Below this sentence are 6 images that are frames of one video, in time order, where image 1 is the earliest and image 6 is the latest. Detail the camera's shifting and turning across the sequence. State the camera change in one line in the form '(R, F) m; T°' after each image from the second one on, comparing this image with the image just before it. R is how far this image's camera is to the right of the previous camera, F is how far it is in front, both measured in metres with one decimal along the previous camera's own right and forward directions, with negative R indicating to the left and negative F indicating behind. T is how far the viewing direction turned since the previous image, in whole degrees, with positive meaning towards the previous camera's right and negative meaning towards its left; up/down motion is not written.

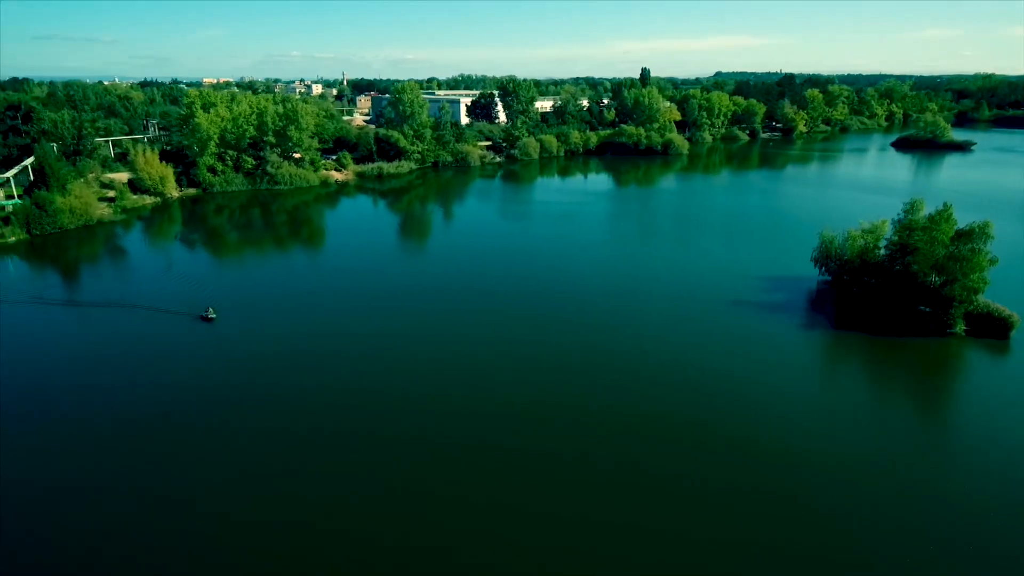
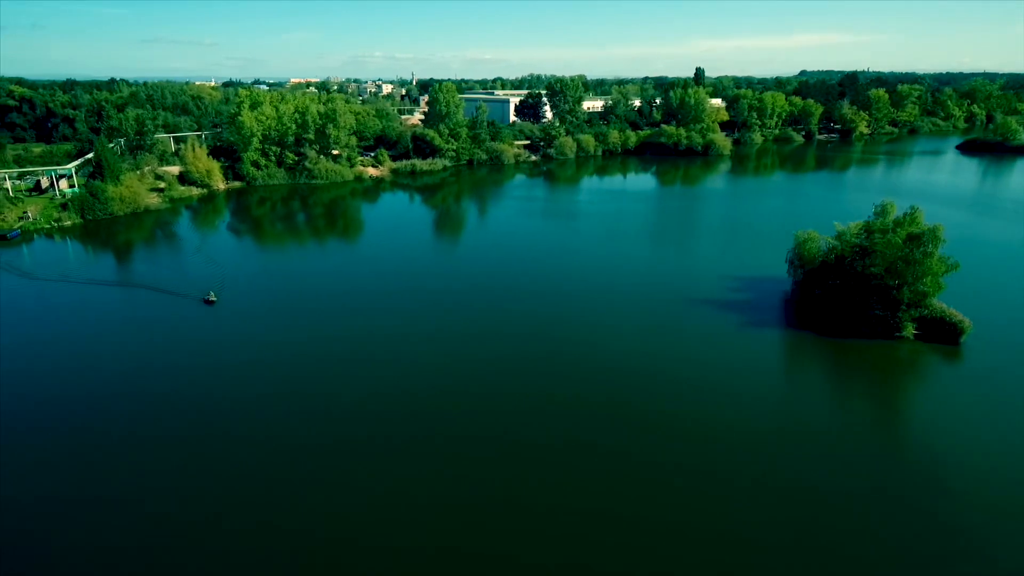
(+2.3, -0.5) m; -6°
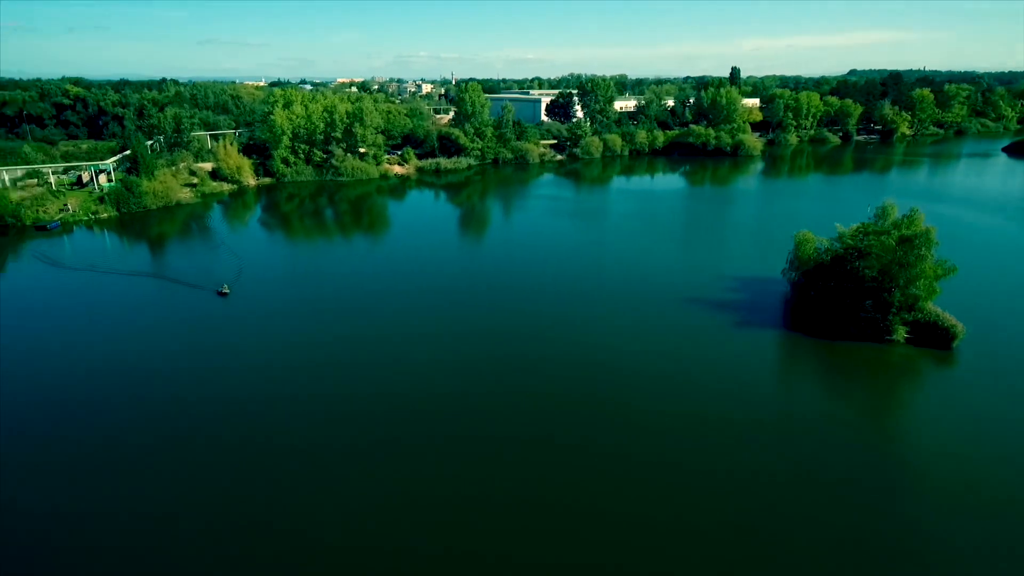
(+0.9, -0.2) m; -3°
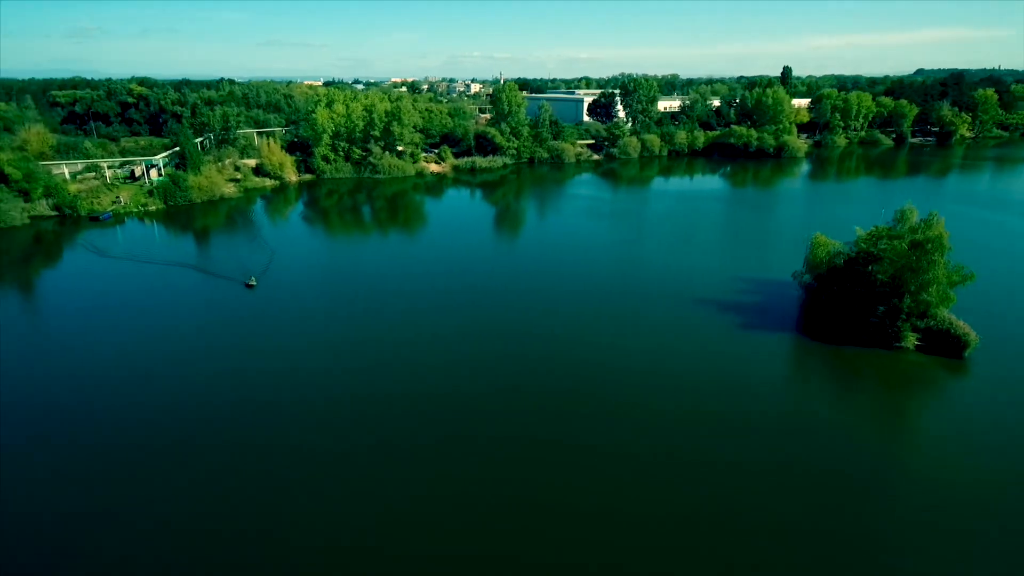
(+0.8, -0.2) m; -4°
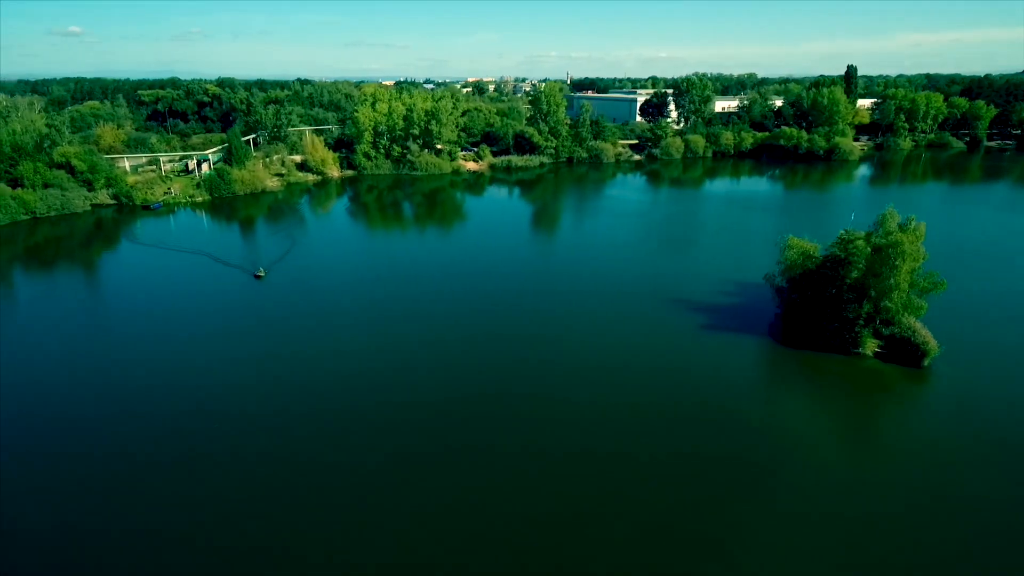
(+2.0, -0.3) m; -6°
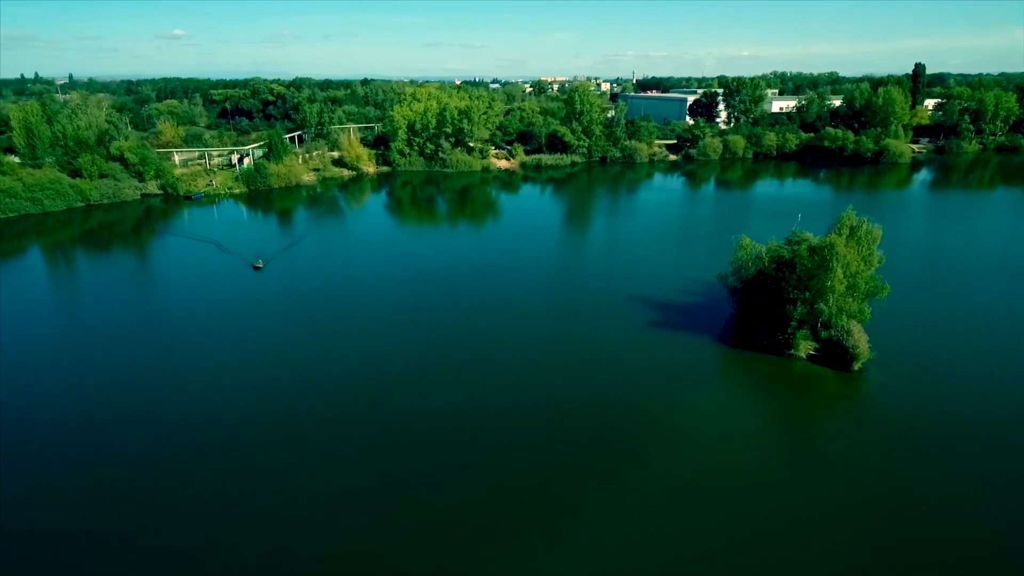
(+2.2, -0.4) m; -6°
